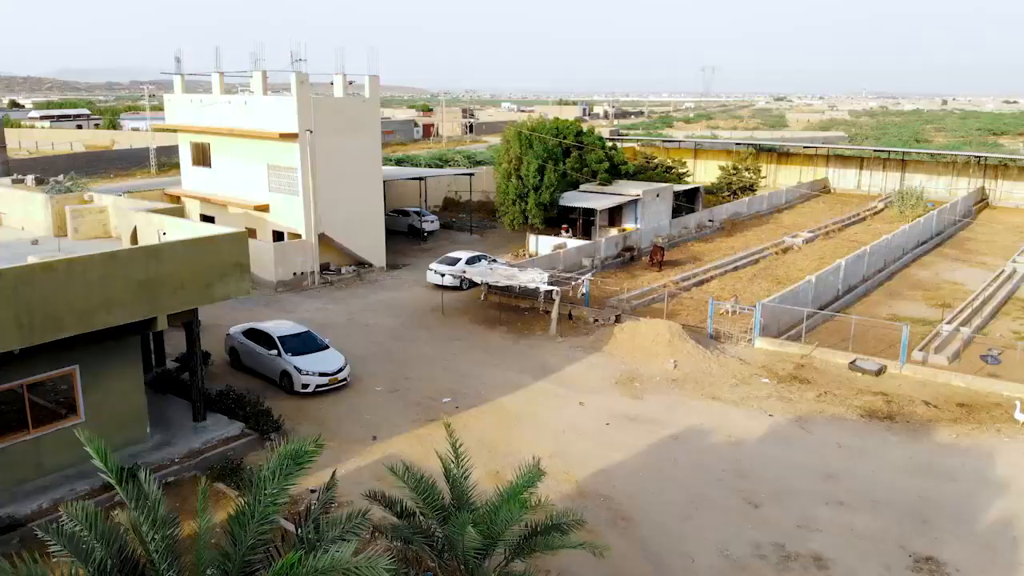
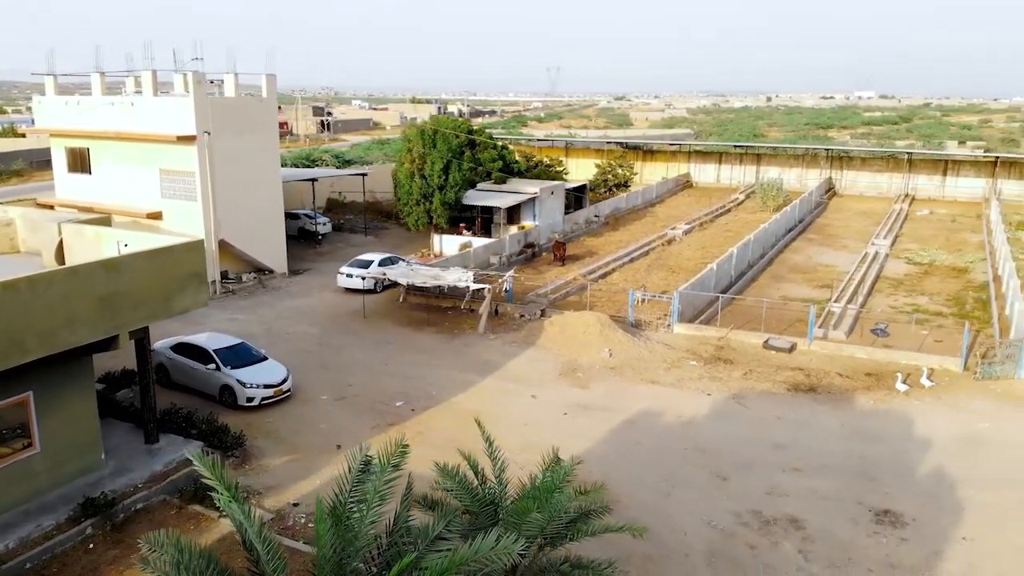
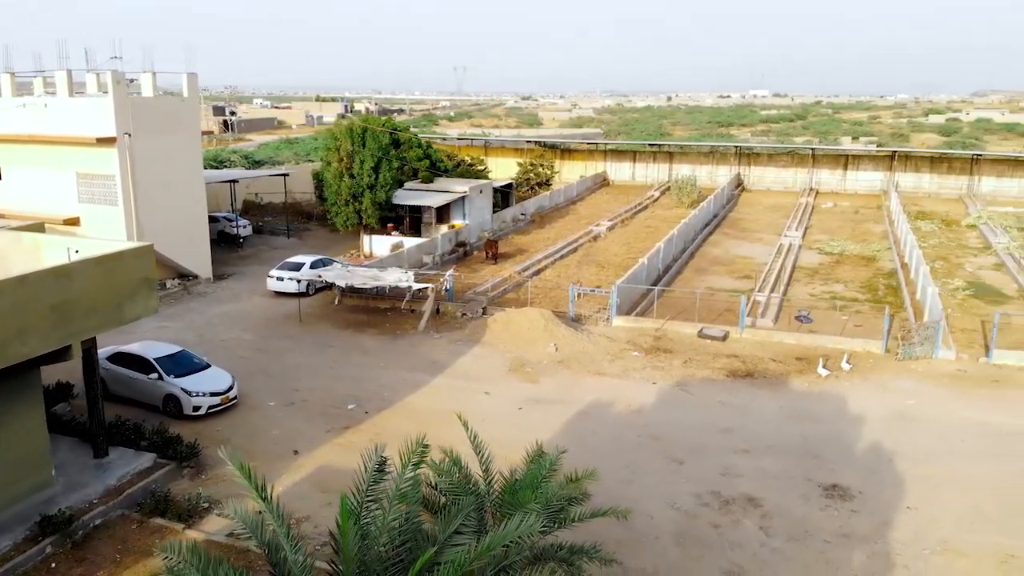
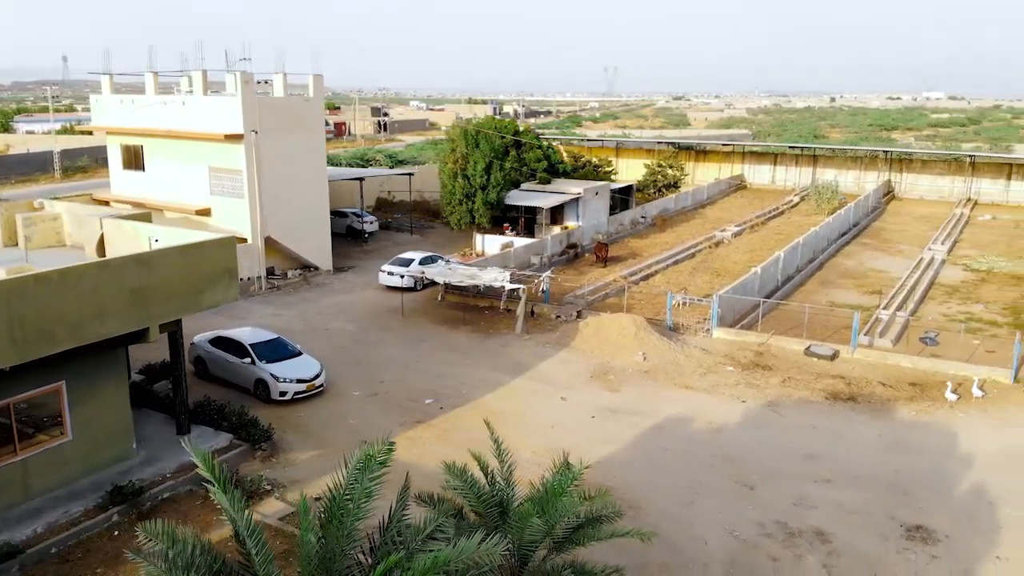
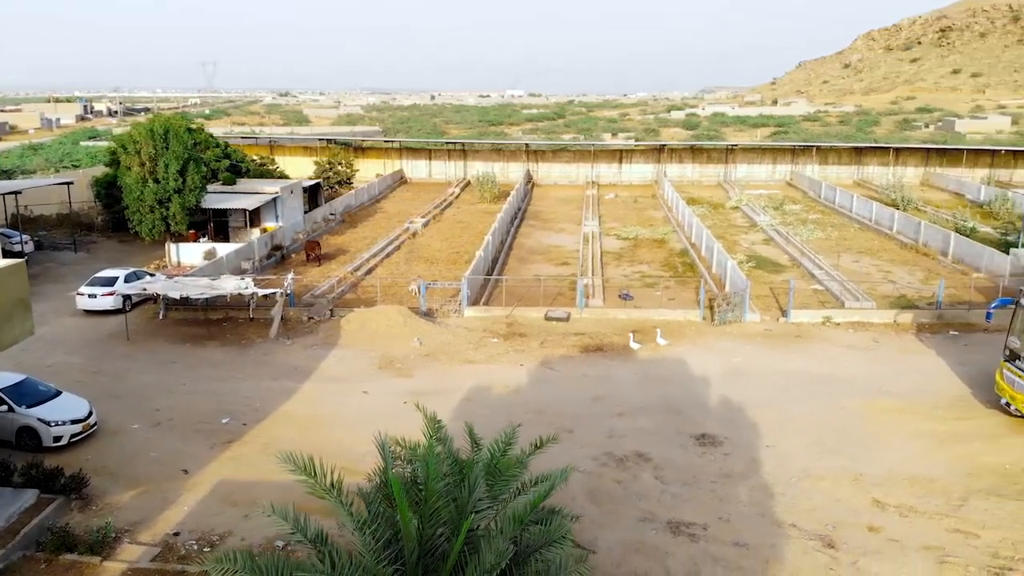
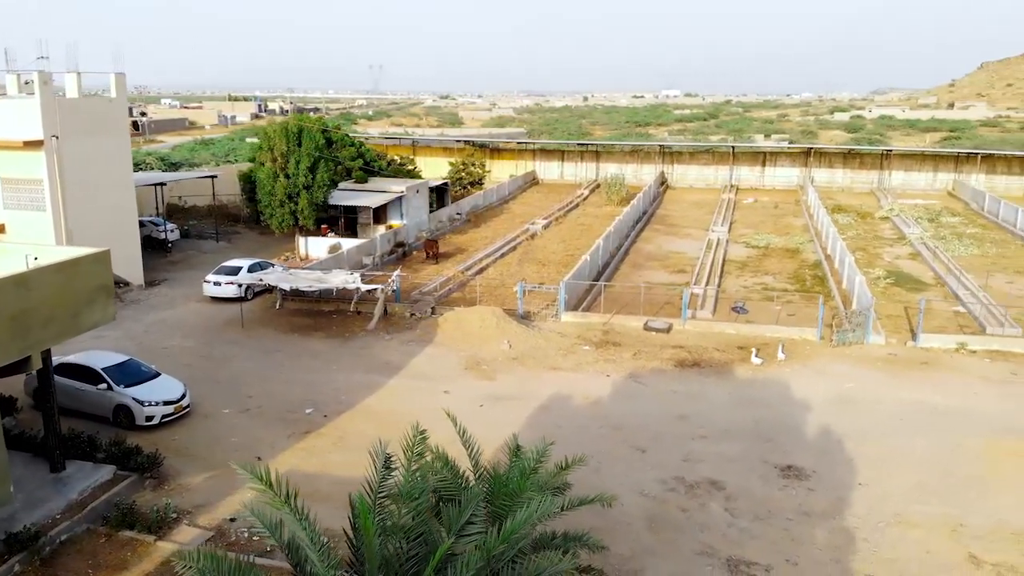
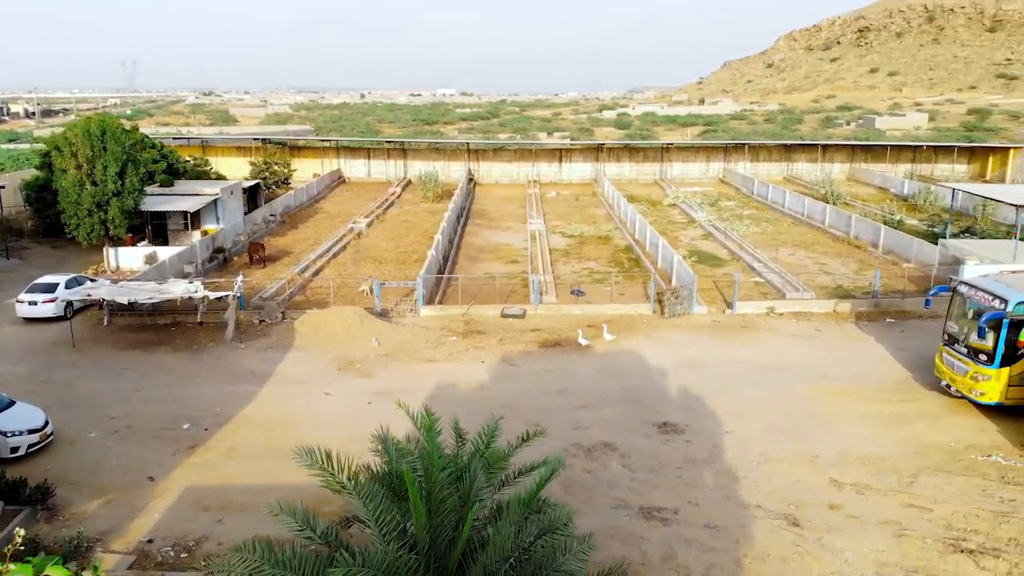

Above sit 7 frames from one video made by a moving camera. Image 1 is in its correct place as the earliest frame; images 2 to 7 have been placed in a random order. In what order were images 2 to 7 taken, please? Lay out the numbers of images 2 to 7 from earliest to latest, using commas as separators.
4, 2, 3, 6, 5, 7
